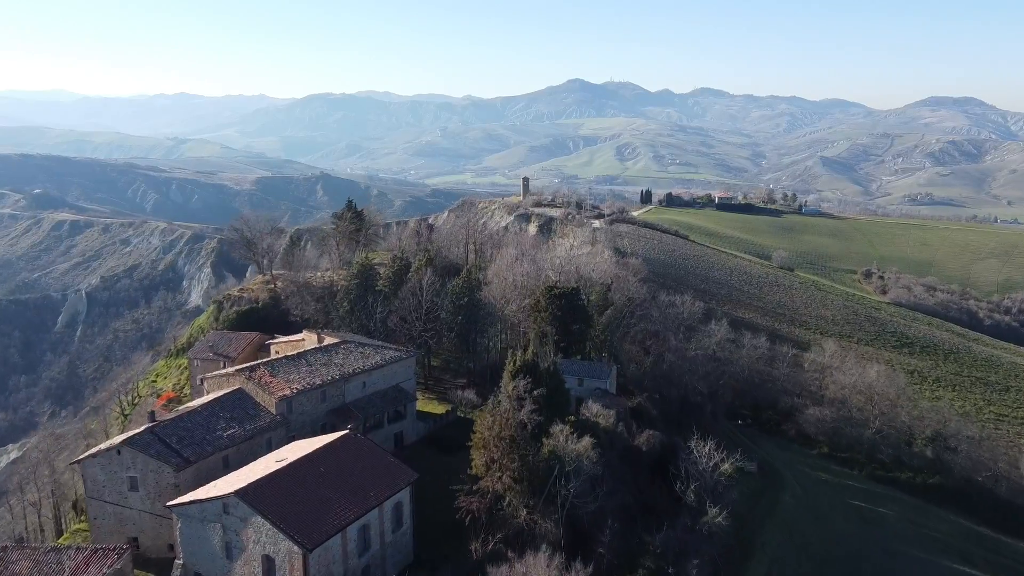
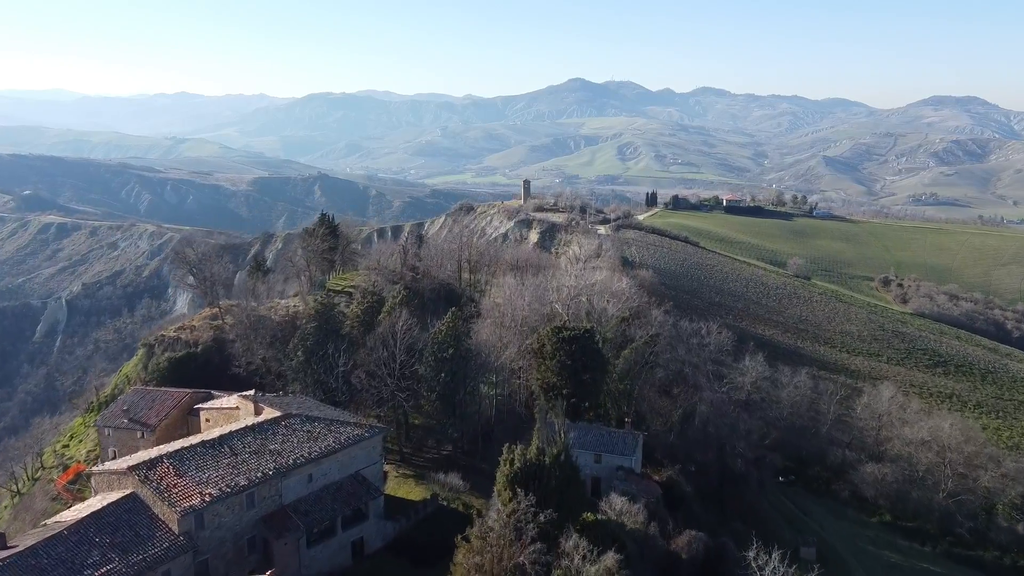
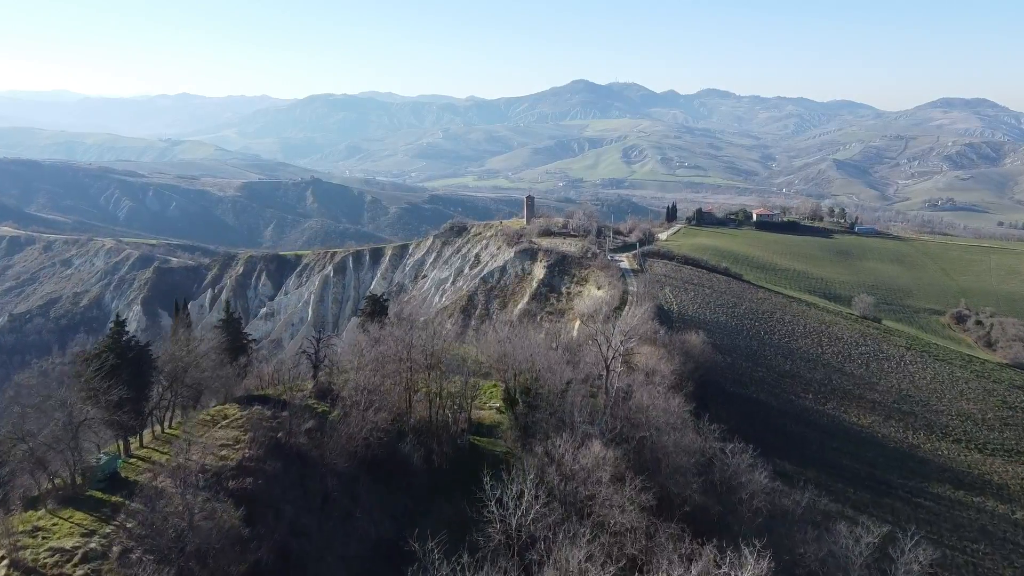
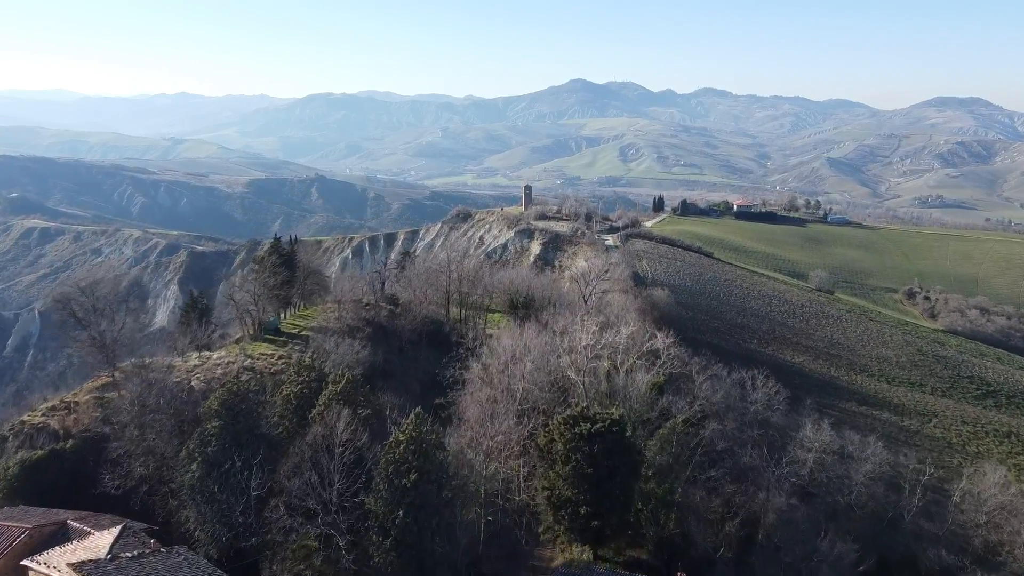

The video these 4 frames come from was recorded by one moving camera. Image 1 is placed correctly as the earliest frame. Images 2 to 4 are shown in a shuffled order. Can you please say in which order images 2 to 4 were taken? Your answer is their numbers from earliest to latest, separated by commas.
2, 4, 3
